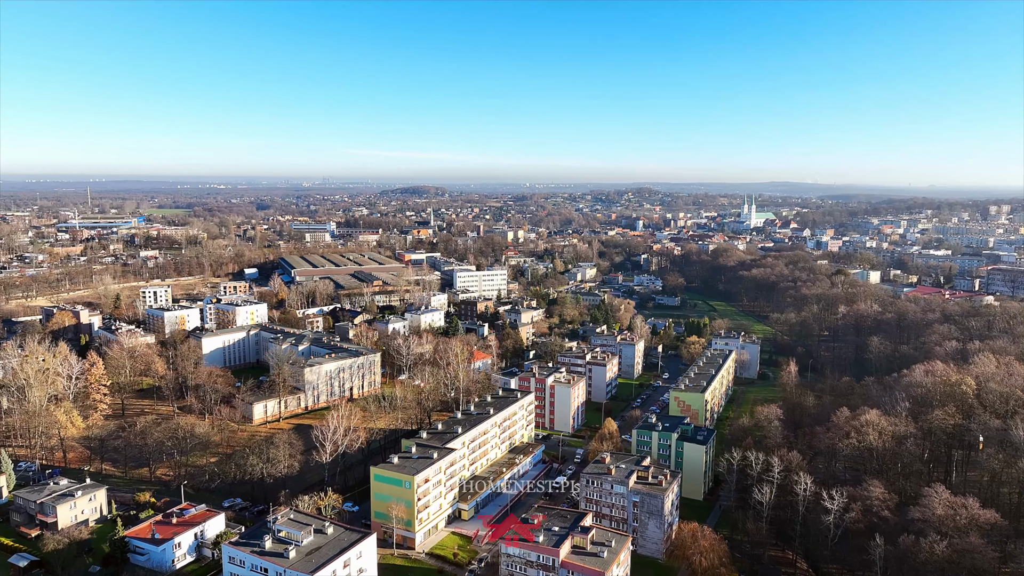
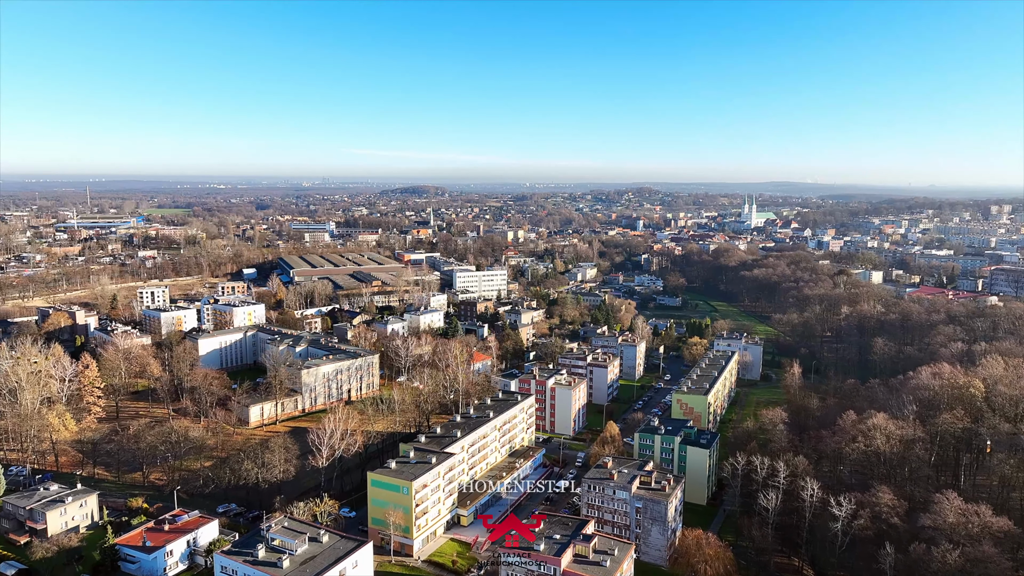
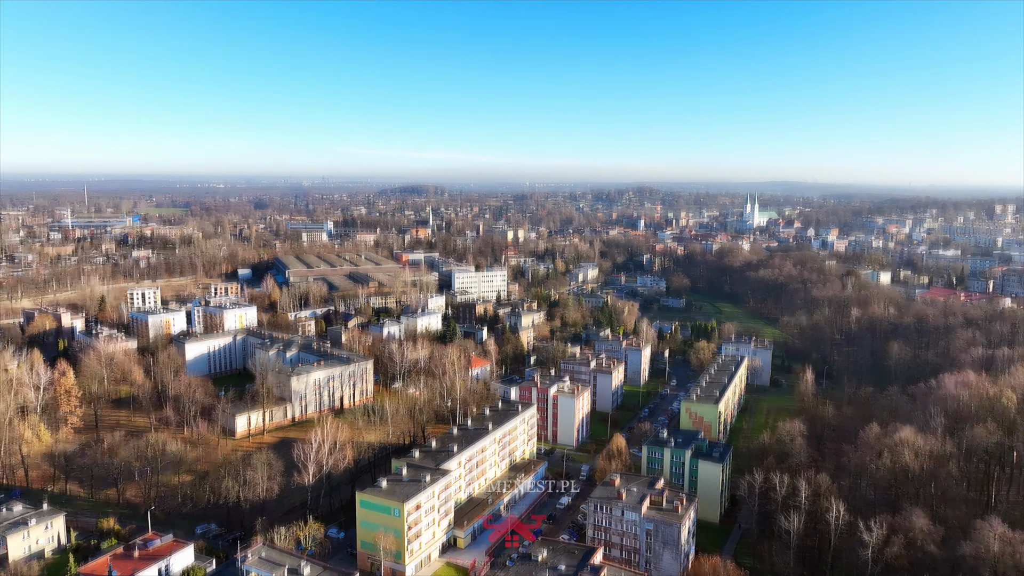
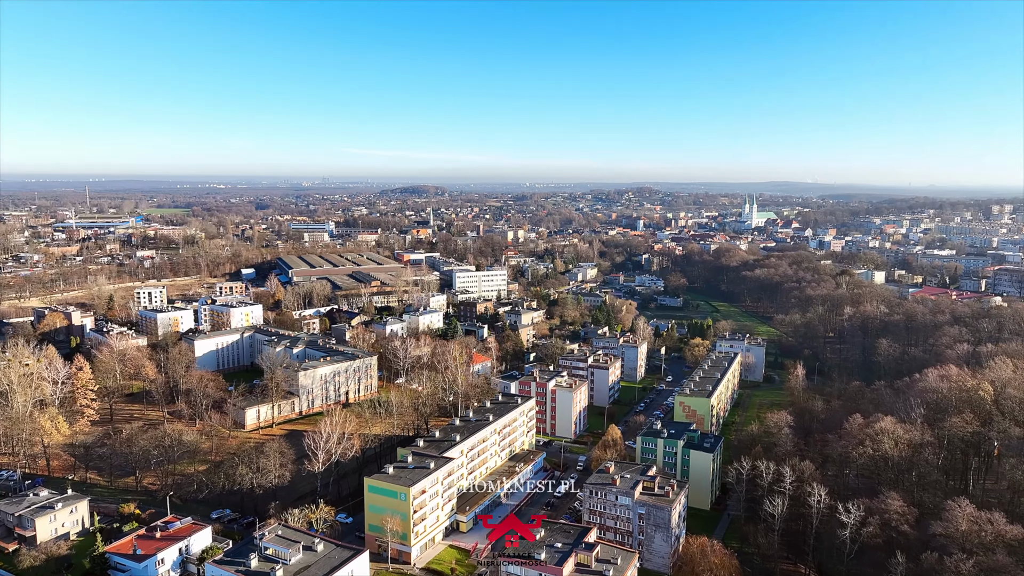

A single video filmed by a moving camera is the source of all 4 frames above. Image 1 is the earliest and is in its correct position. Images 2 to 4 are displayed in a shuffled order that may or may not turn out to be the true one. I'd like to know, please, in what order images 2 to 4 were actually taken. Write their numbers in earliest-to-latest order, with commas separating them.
2, 4, 3
